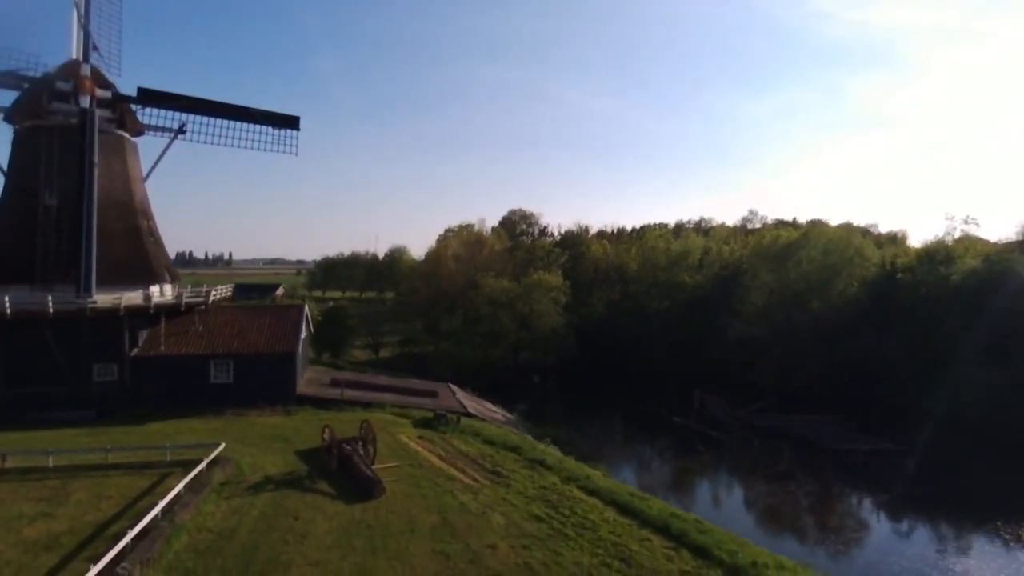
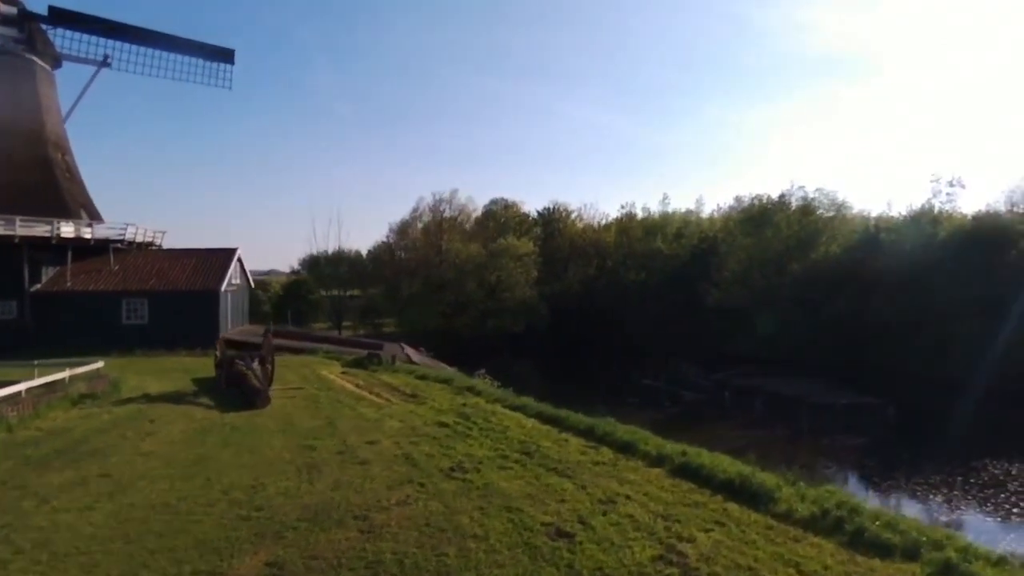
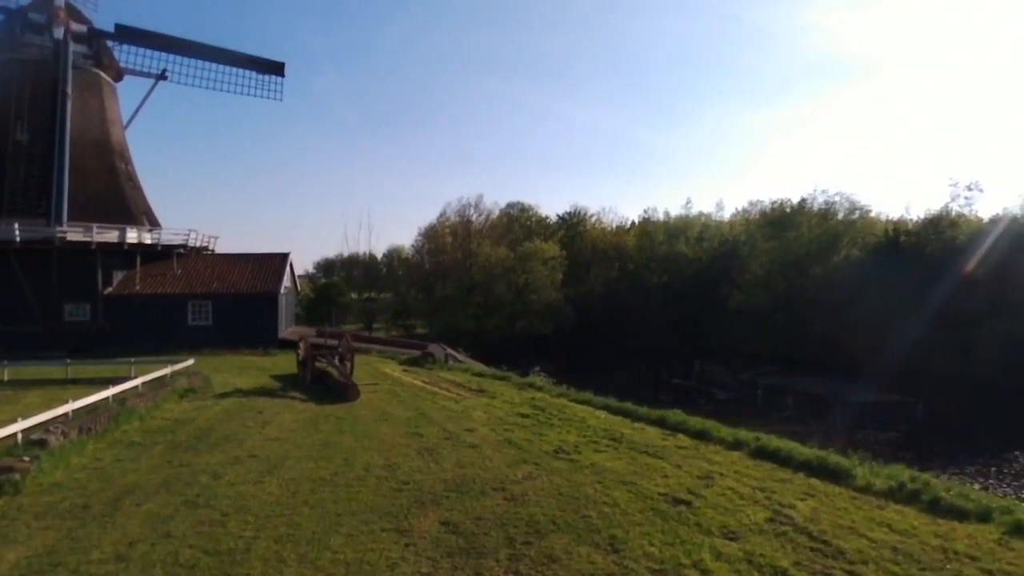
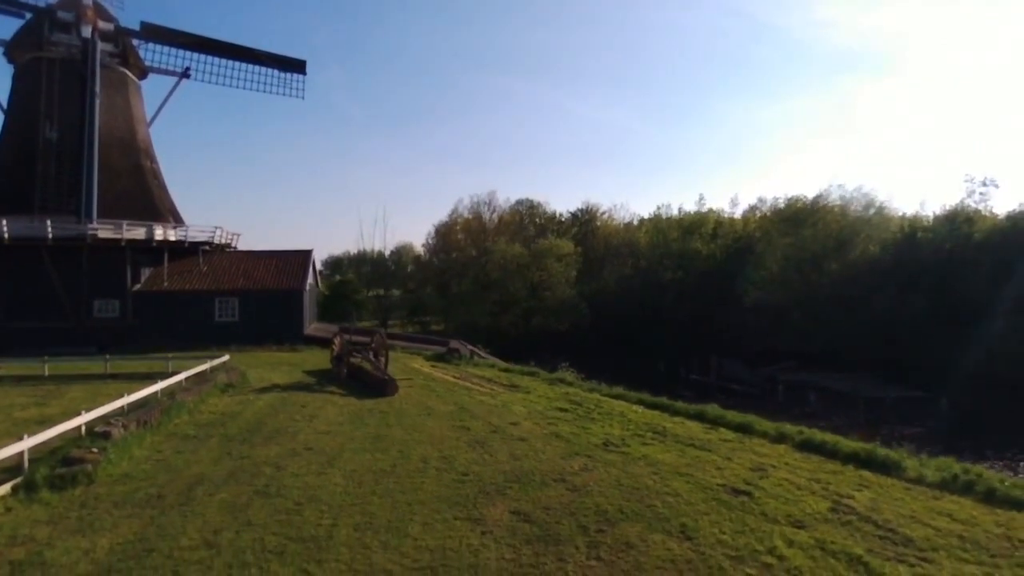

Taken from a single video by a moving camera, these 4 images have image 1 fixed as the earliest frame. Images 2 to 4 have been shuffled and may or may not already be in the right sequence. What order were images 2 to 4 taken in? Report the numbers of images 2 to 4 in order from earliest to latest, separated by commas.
4, 3, 2
